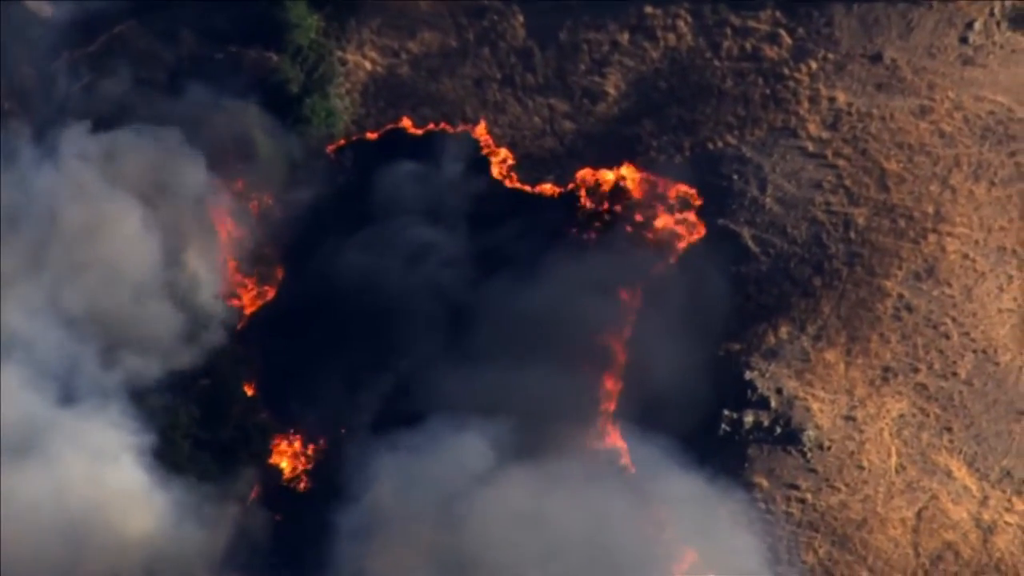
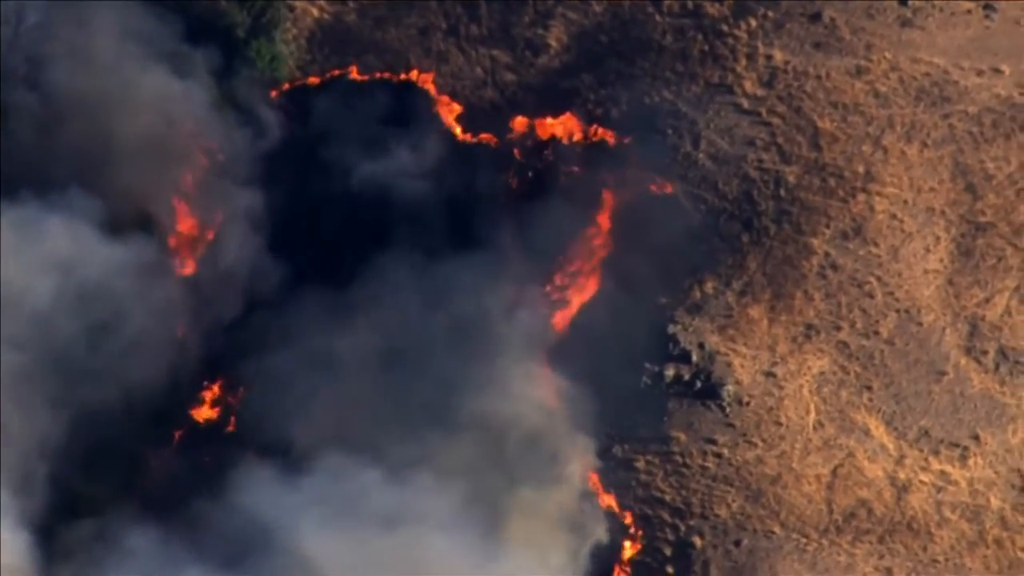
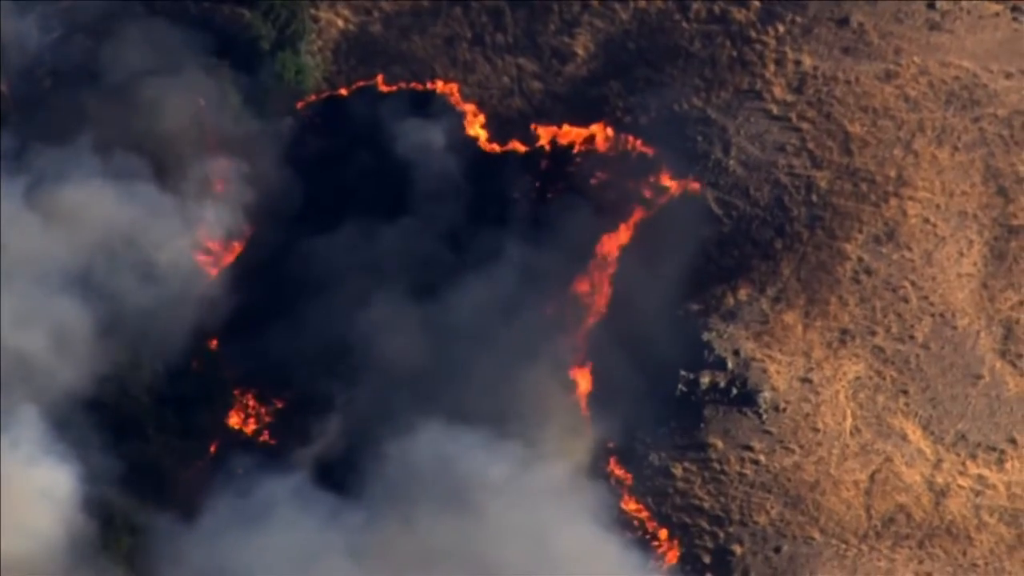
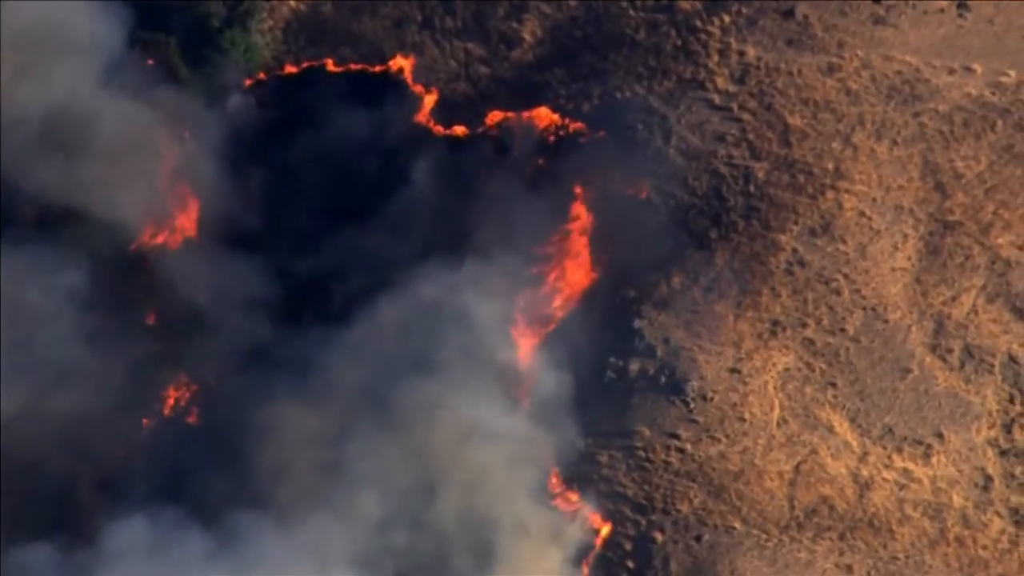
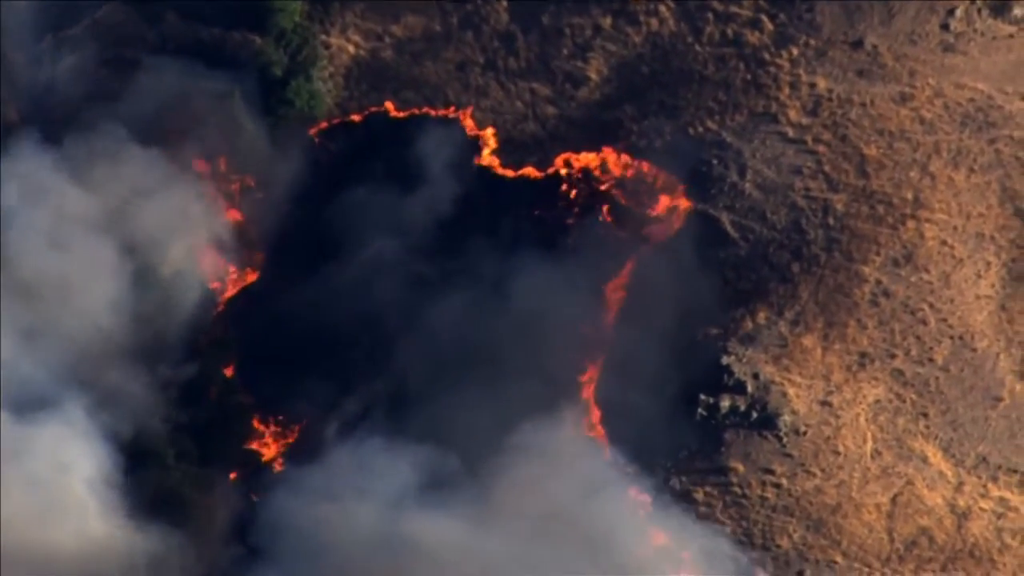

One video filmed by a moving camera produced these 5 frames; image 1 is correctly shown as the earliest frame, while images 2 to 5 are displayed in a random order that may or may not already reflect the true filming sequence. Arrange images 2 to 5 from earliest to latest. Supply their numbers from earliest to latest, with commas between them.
5, 3, 2, 4
